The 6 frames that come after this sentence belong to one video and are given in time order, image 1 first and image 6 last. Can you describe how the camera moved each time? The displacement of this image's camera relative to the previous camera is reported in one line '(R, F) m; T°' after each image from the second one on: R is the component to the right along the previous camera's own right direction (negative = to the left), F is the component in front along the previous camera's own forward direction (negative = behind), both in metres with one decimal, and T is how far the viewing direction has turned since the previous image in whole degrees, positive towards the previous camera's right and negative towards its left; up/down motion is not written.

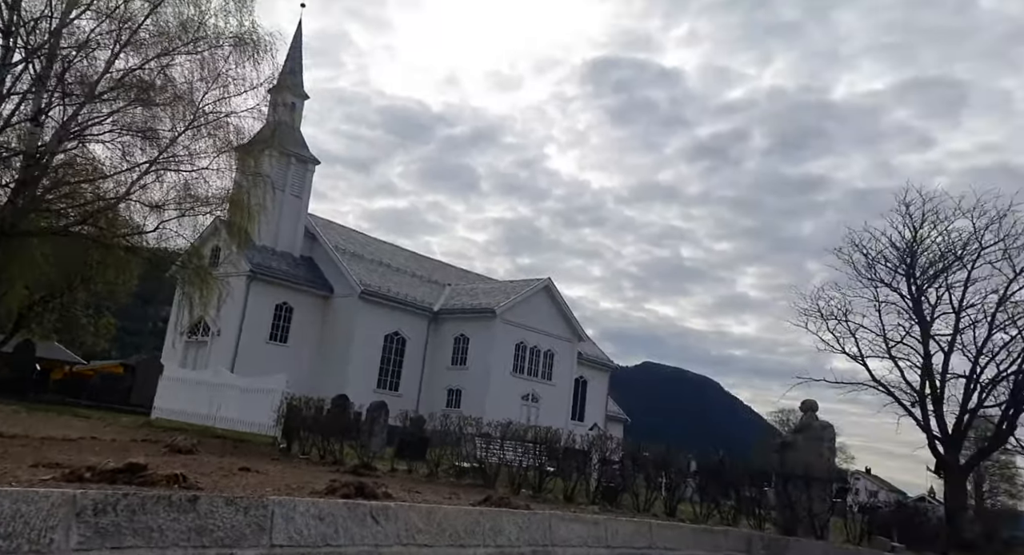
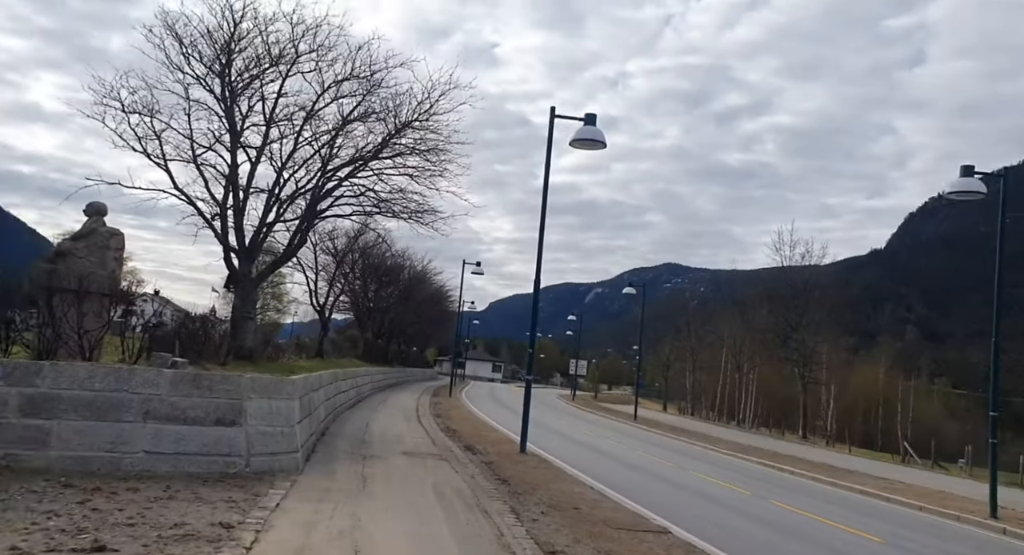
(+1.2, +2.0) m; +44°
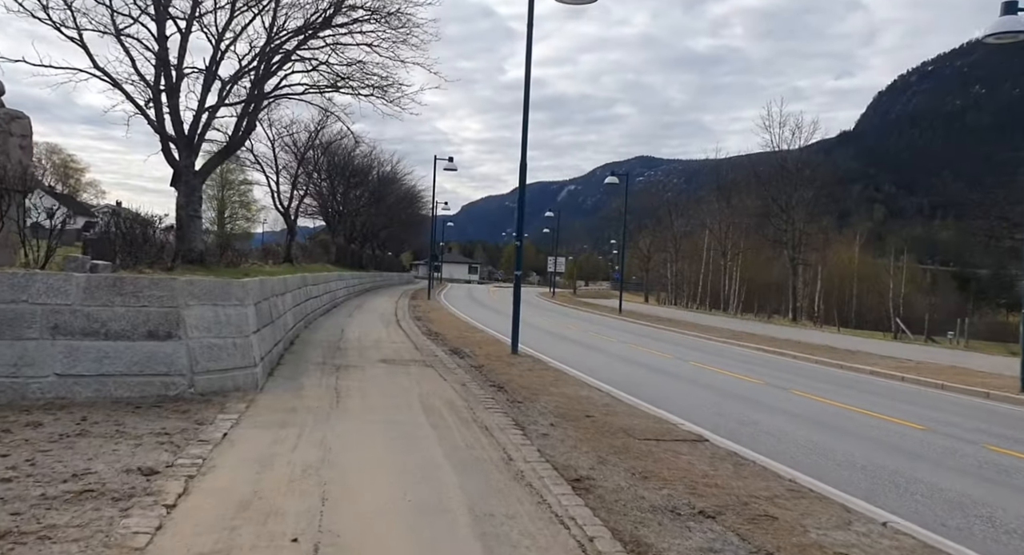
(-0.2, +2.2) m; +2°
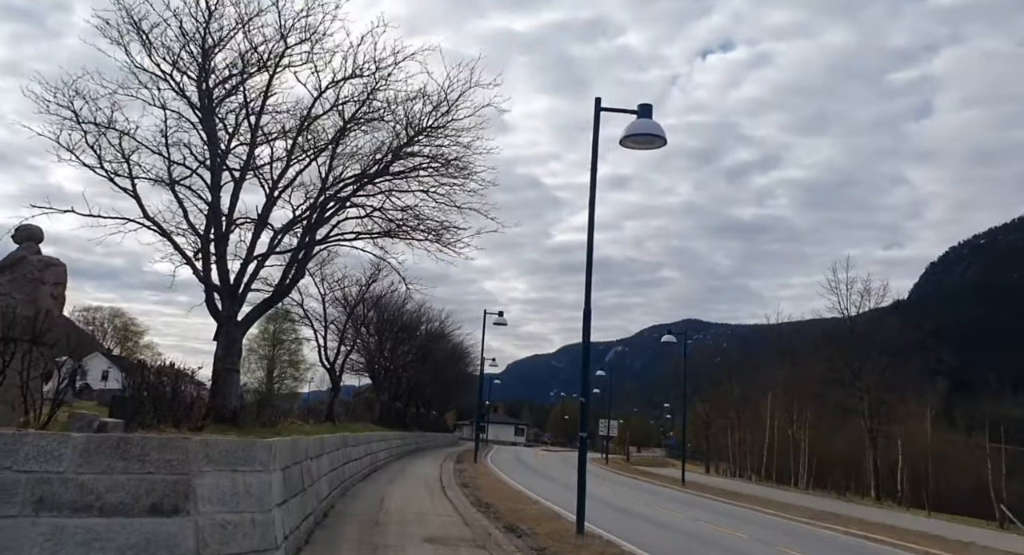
(-0.3, +1.6) m; -3°
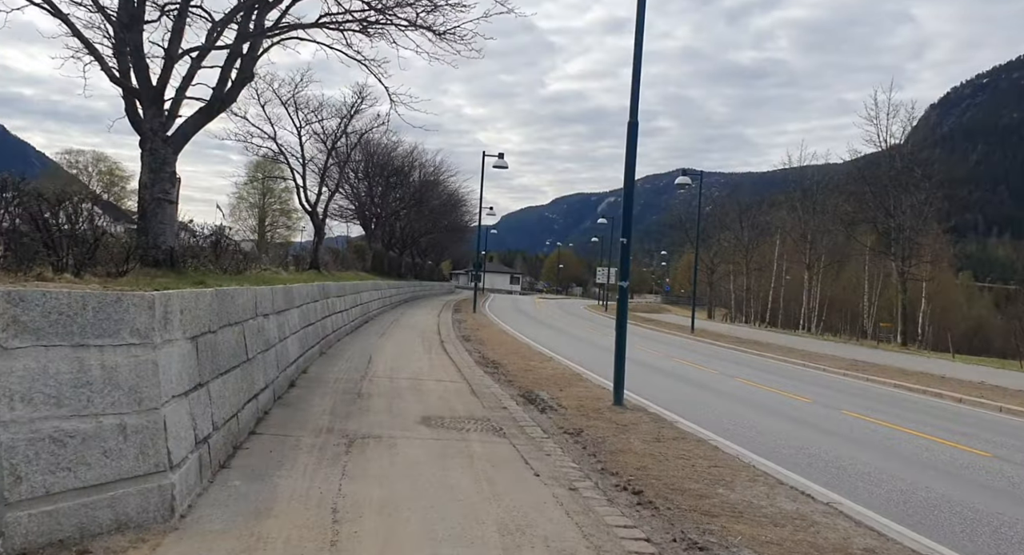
(-0.3, +3.7) m; 0°
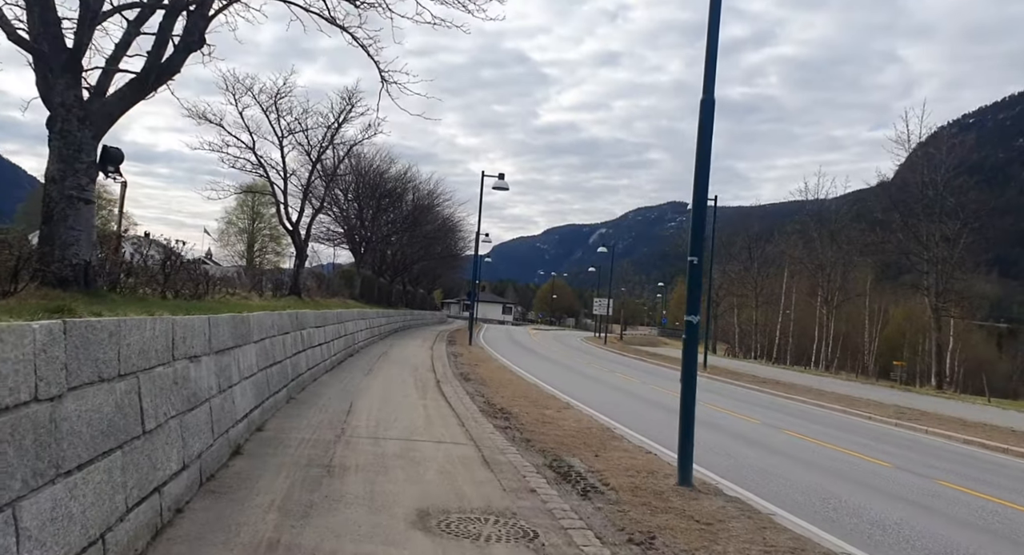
(-0.4, +3.1) m; +1°
